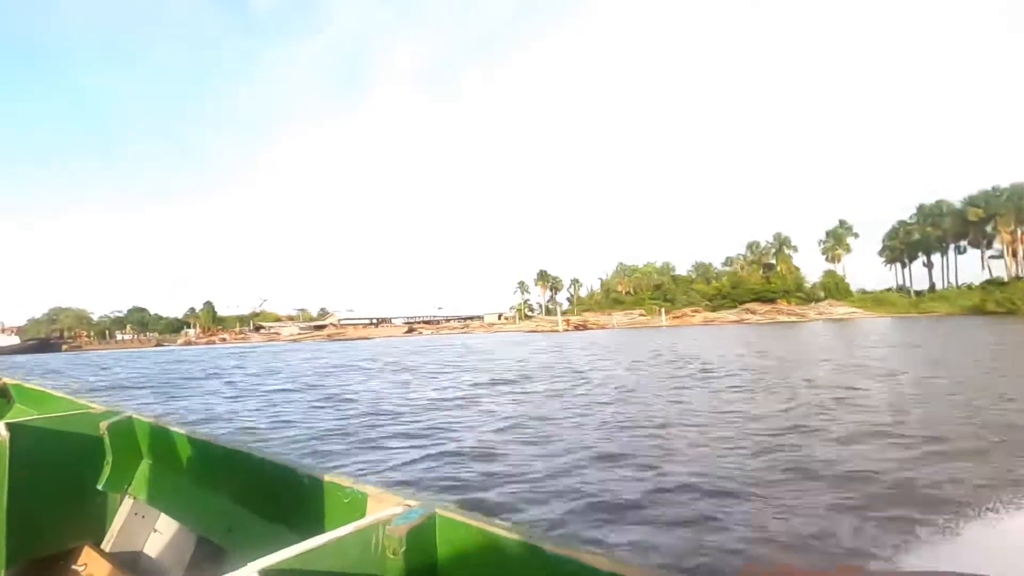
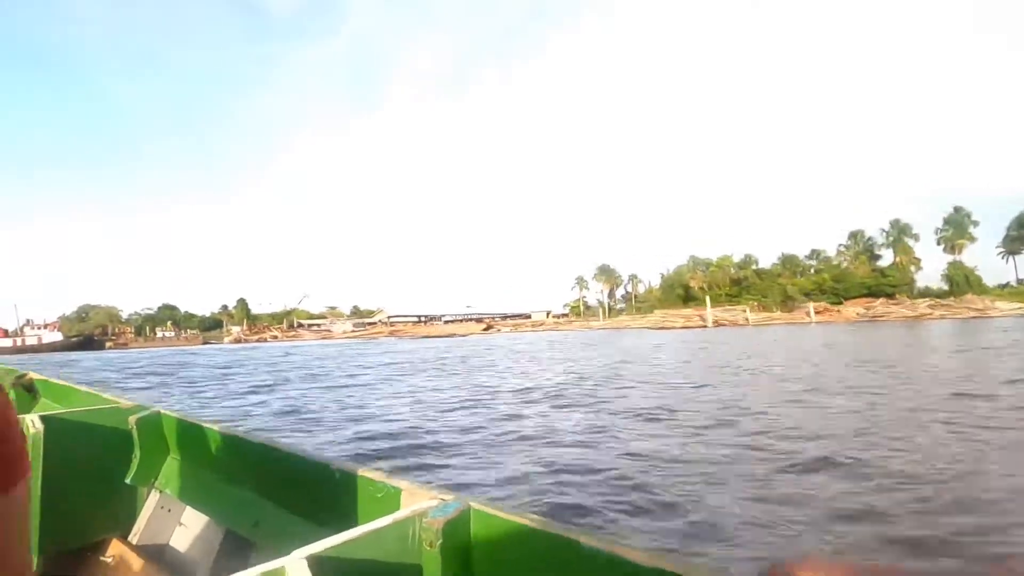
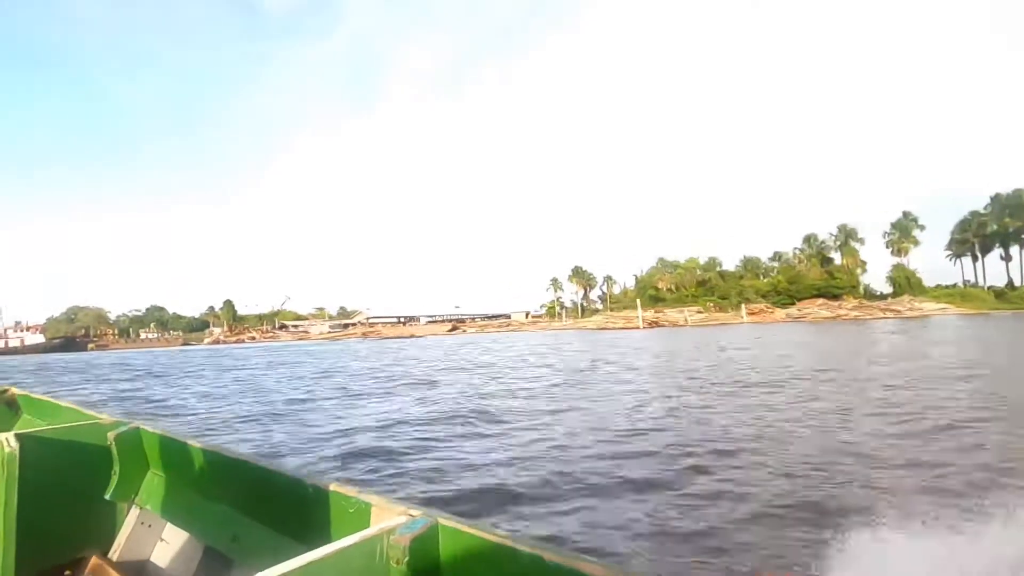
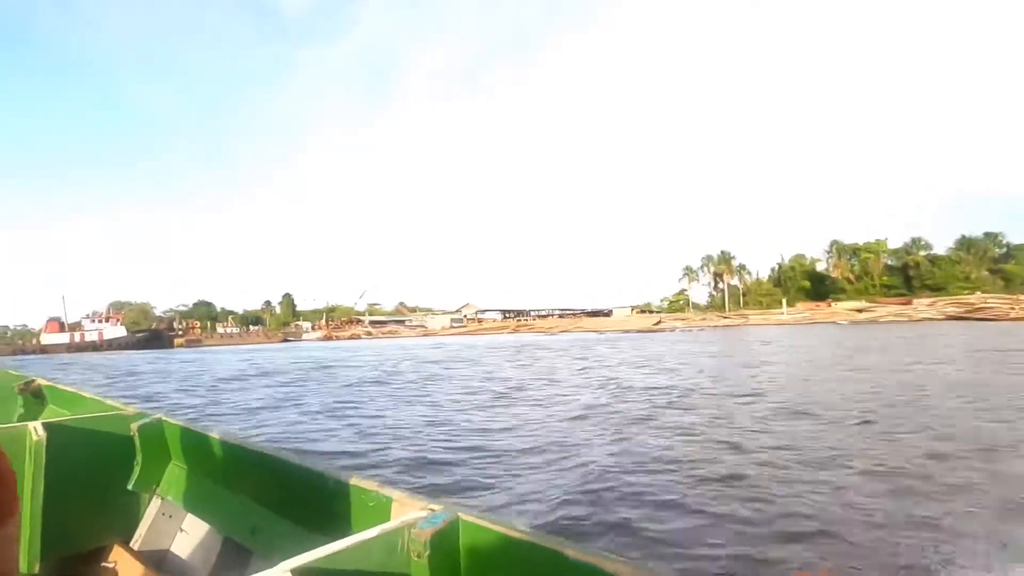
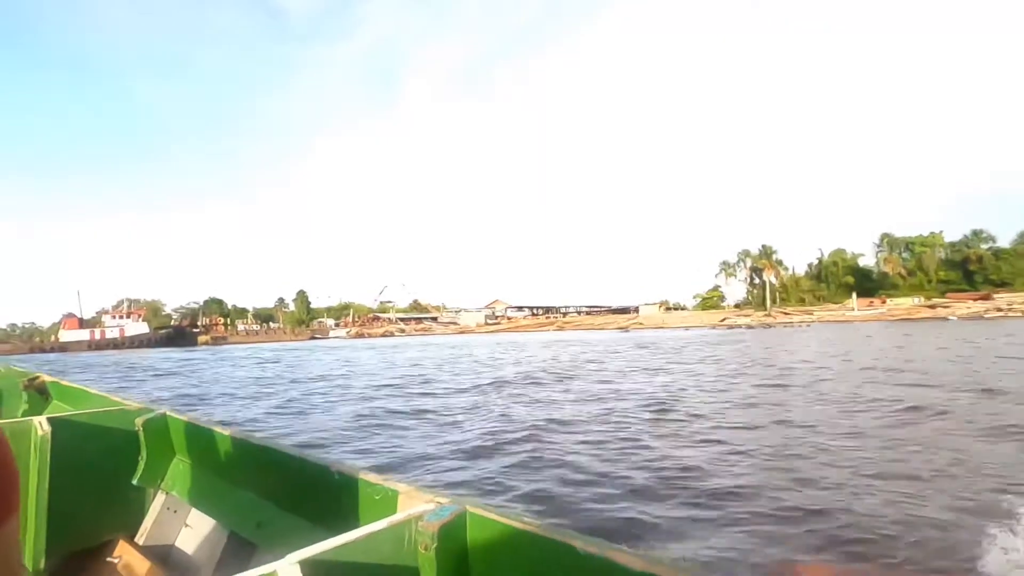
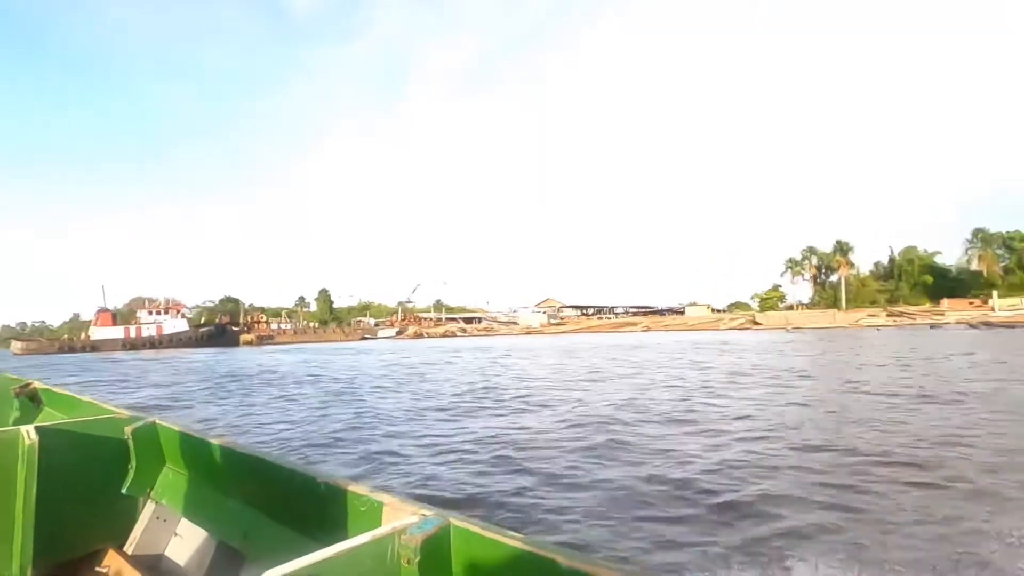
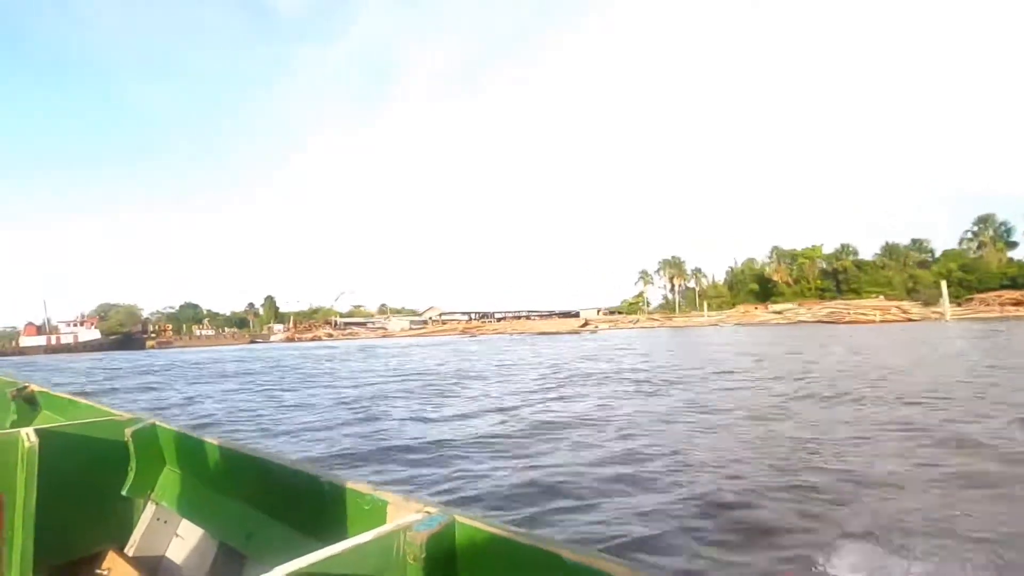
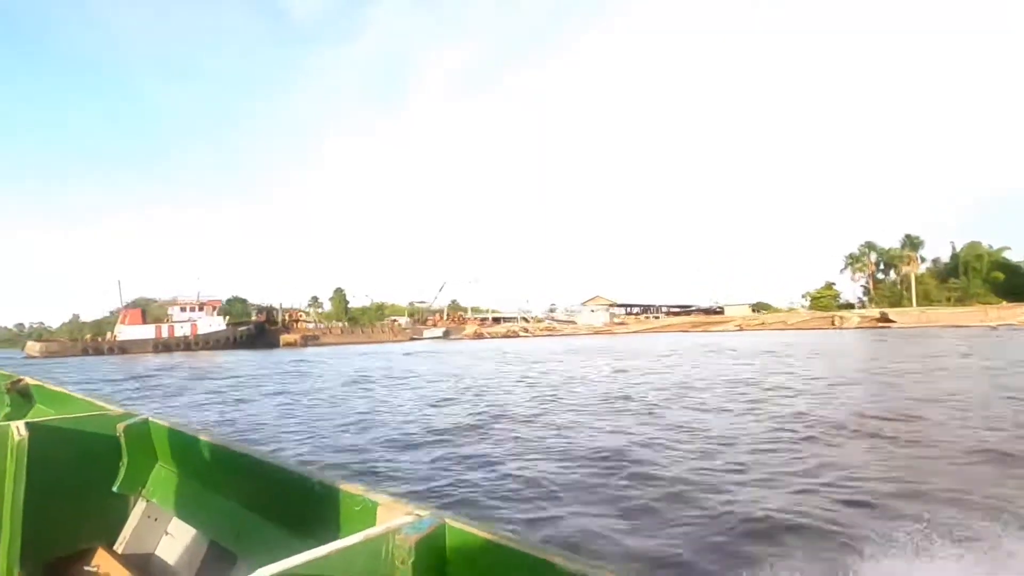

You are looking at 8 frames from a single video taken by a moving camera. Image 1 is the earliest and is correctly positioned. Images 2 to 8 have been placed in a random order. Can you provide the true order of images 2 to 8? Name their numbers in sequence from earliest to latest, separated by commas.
3, 2, 7, 4, 5, 6, 8
